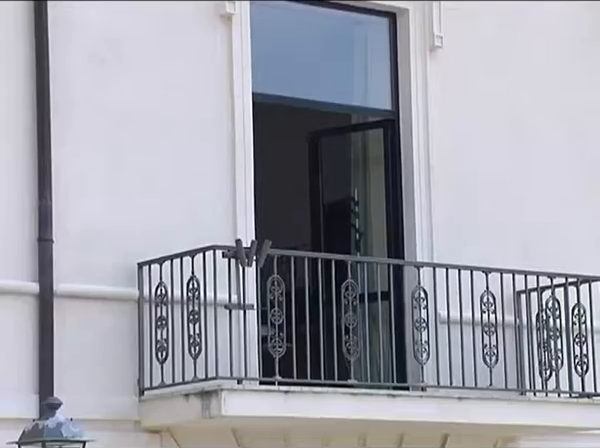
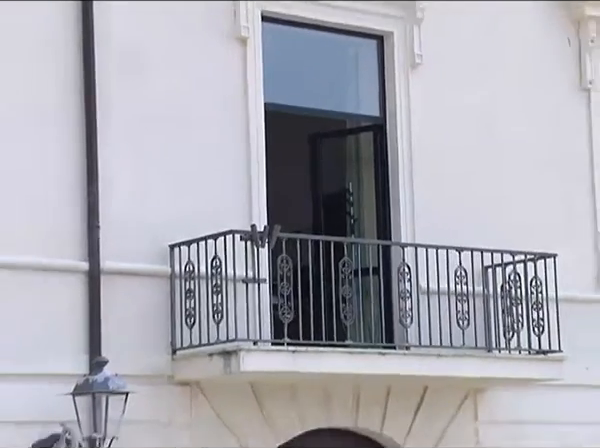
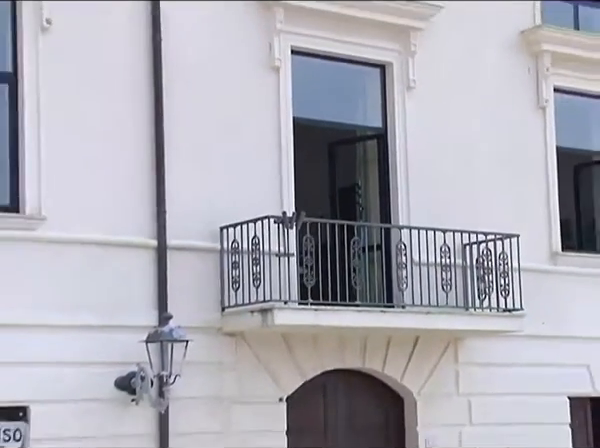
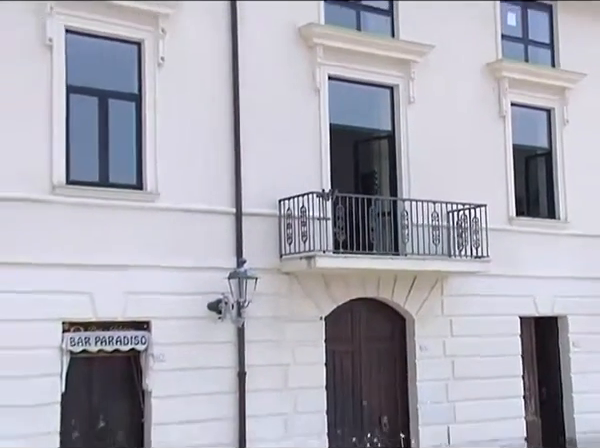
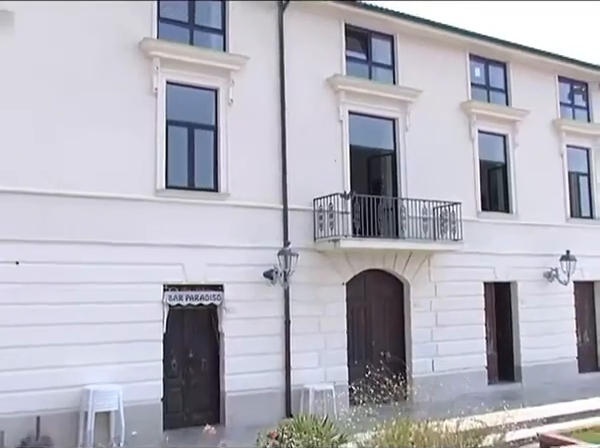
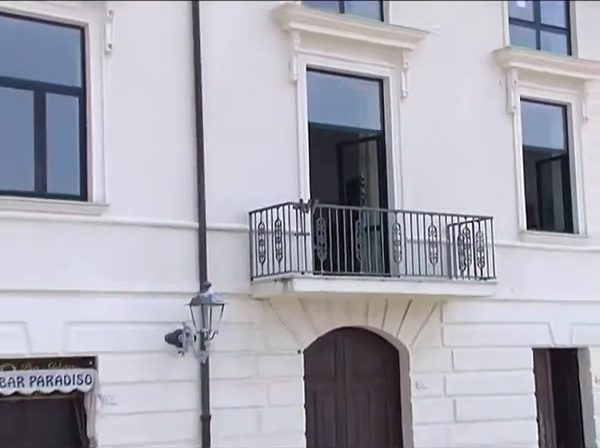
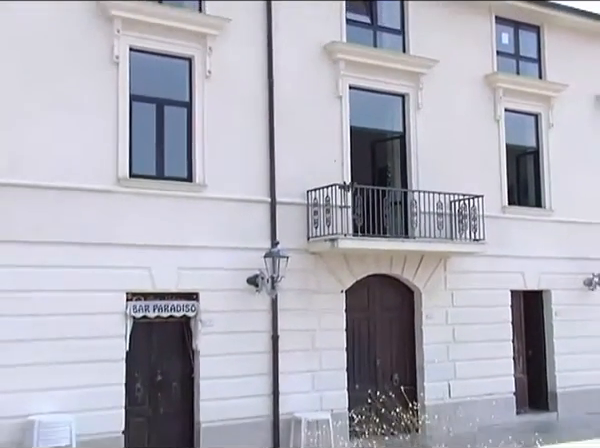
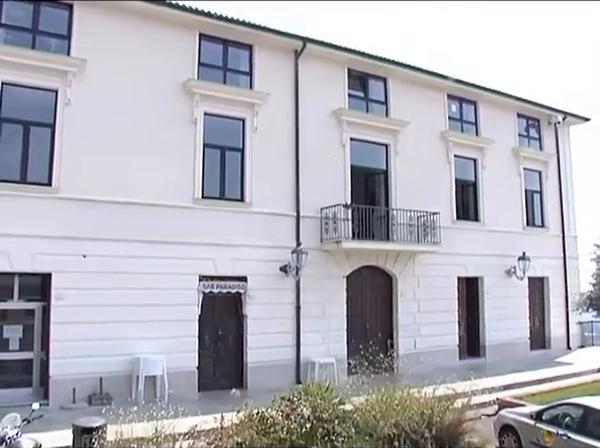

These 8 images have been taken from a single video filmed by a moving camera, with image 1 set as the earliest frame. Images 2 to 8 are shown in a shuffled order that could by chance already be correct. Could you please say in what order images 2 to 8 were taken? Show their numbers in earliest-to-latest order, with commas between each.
2, 3, 6, 4, 7, 5, 8
